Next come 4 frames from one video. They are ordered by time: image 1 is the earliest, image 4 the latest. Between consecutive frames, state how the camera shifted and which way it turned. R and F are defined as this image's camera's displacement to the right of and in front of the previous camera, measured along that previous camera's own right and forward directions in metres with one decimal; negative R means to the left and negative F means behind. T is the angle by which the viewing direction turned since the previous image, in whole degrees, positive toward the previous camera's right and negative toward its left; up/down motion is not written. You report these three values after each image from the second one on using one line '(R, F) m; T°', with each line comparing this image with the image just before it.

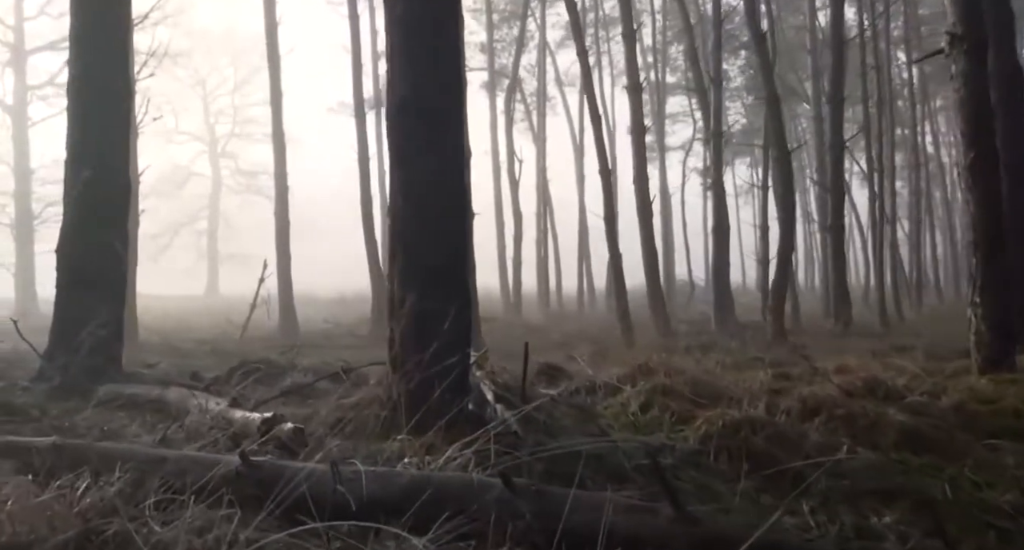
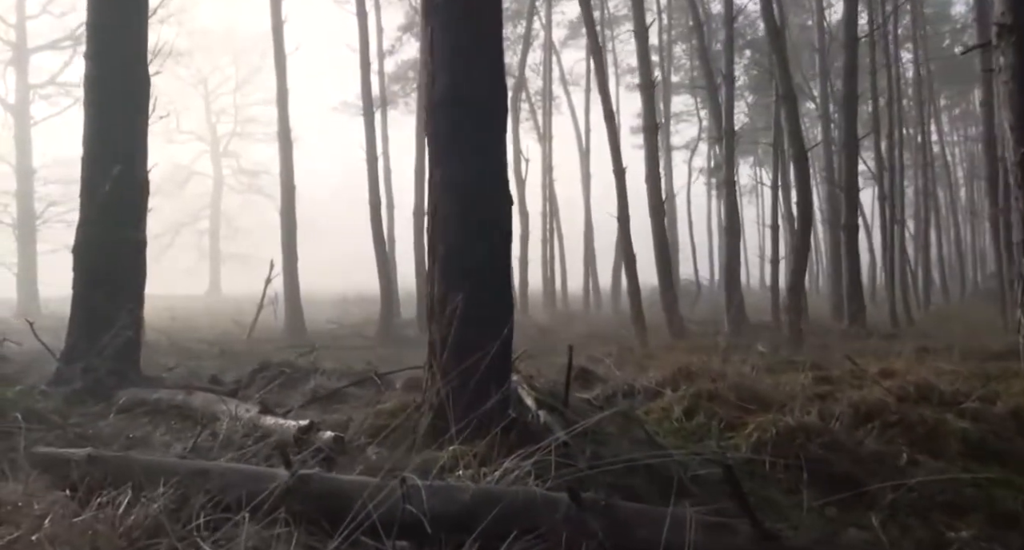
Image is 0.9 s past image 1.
(-0.3, +0.3) m; 0°
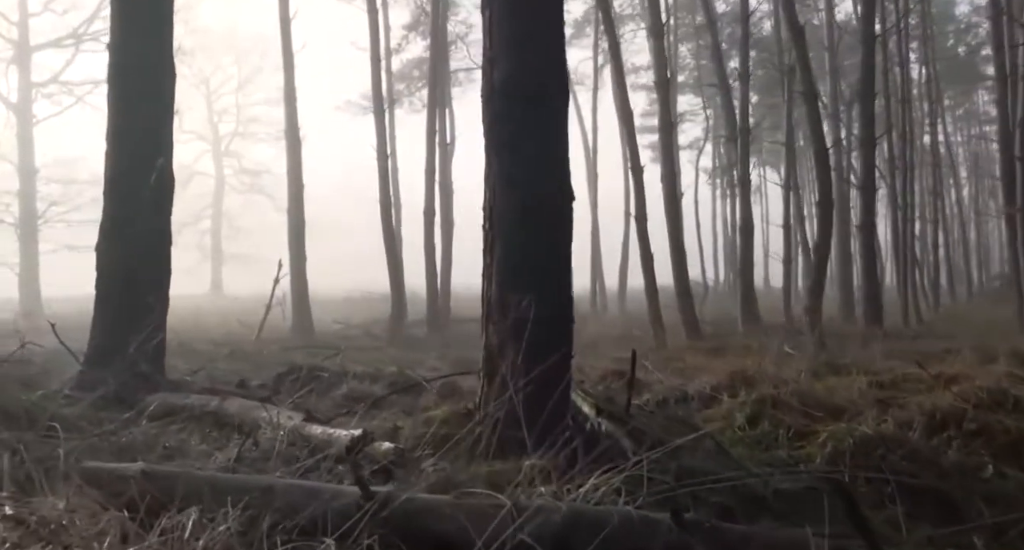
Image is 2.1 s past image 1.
(-0.4, +0.3) m; 0°
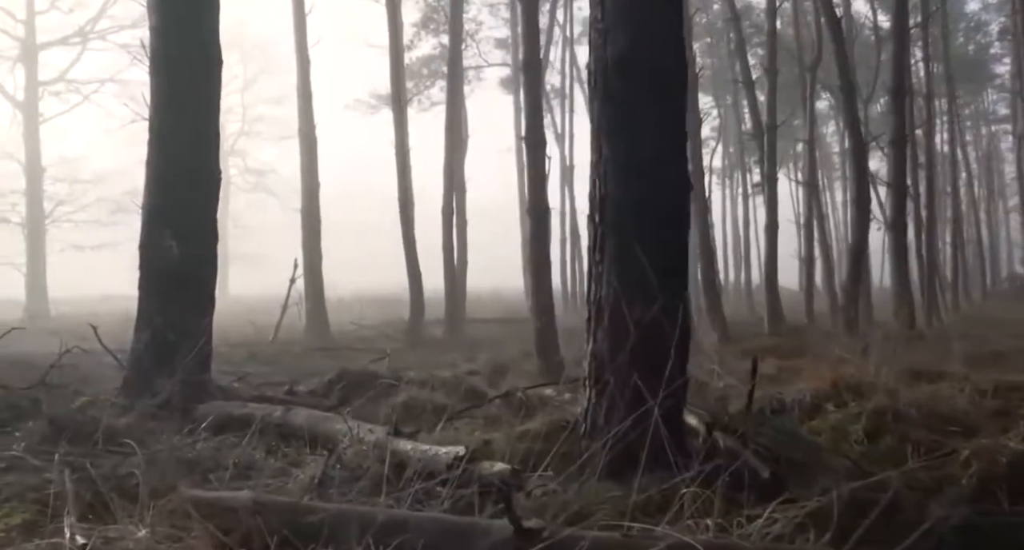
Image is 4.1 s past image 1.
(-0.6, +0.5) m; 0°
